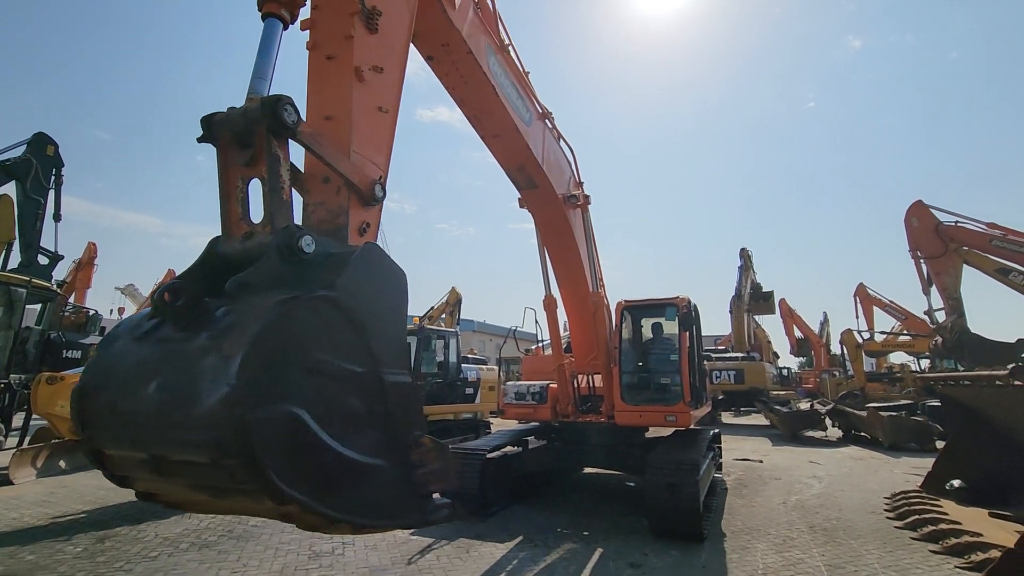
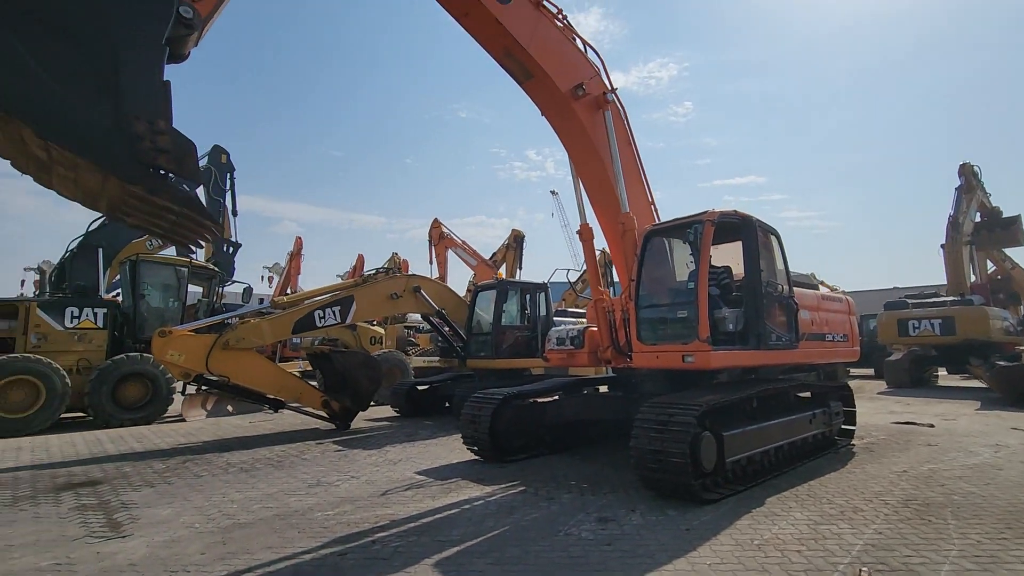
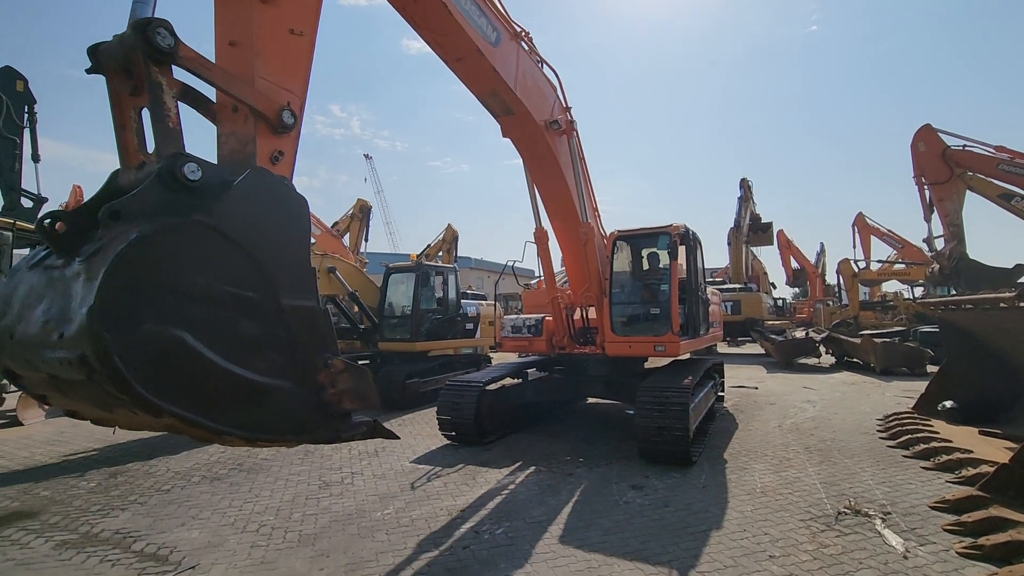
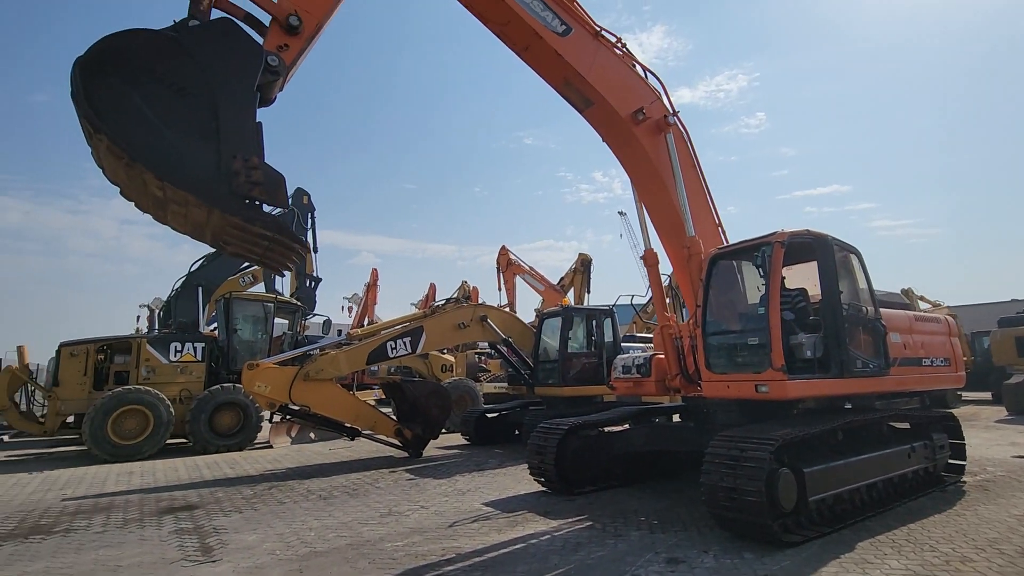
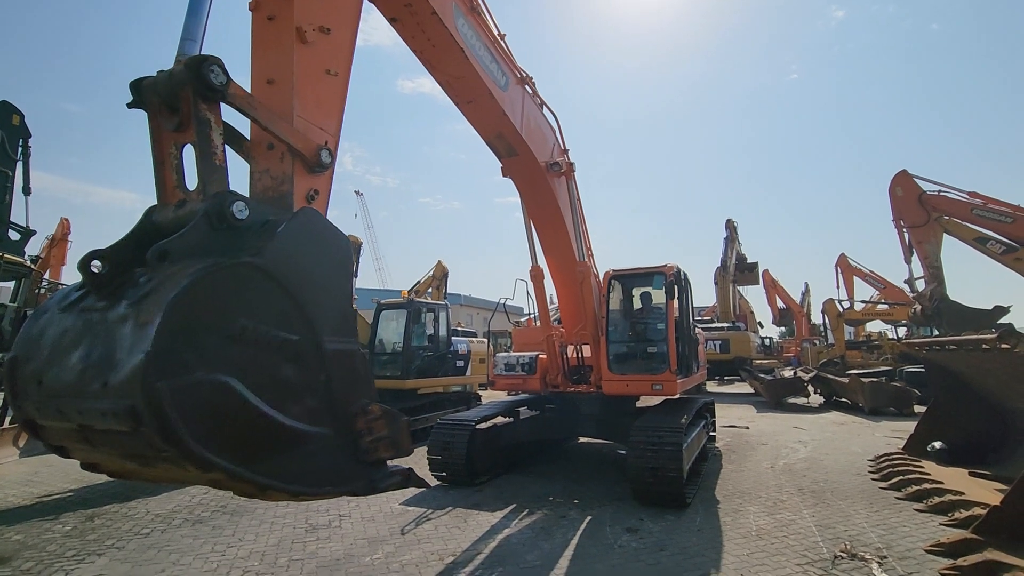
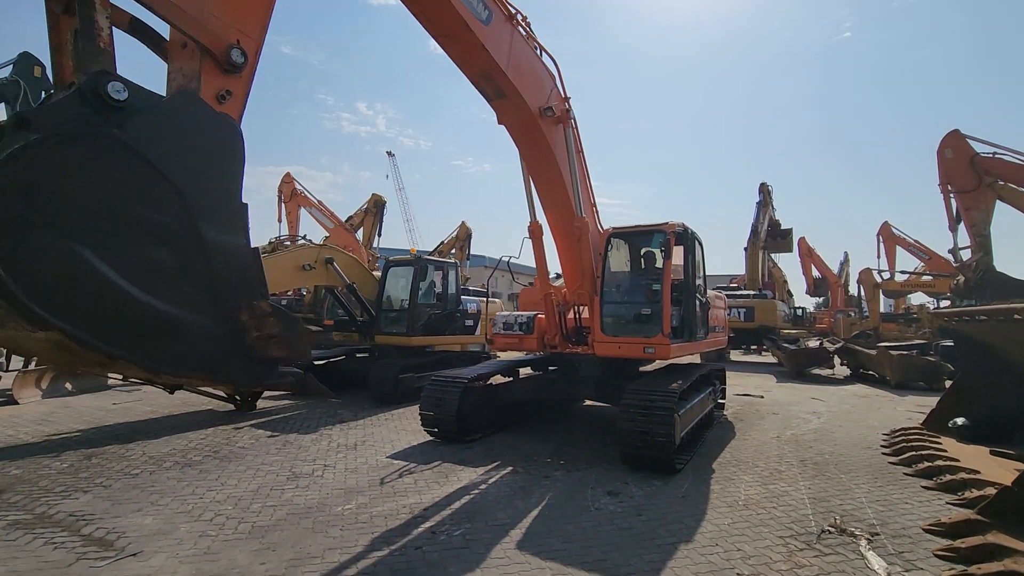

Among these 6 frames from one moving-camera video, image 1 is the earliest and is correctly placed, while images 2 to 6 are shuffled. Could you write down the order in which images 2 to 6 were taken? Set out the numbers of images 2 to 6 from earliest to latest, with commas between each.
5, 3, 6, 2, 4
